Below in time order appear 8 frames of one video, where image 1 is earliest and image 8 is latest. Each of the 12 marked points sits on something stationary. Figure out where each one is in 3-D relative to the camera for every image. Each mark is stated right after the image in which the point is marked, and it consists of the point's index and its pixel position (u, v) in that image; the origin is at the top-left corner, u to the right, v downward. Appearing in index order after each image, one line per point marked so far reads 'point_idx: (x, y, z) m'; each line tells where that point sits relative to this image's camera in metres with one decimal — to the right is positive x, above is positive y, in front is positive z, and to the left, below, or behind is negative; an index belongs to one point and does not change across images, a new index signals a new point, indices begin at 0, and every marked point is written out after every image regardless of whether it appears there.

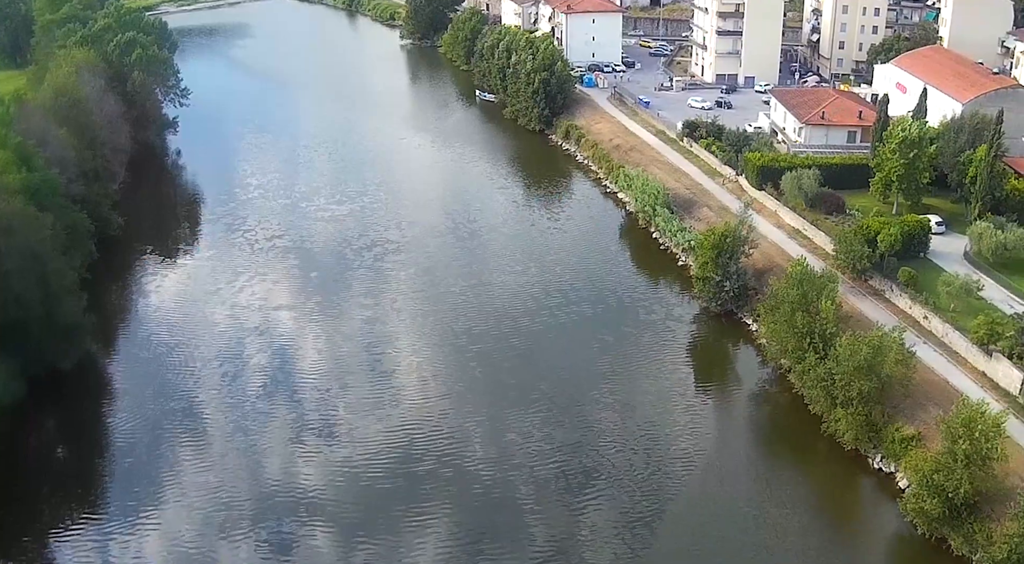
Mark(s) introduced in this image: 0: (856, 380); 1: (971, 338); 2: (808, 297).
0: (+6.4, -1.8, +17.3) m
1: (+9.4, -1.1, +19.0) m
2: (+6.1, -0.2, +19.5) m
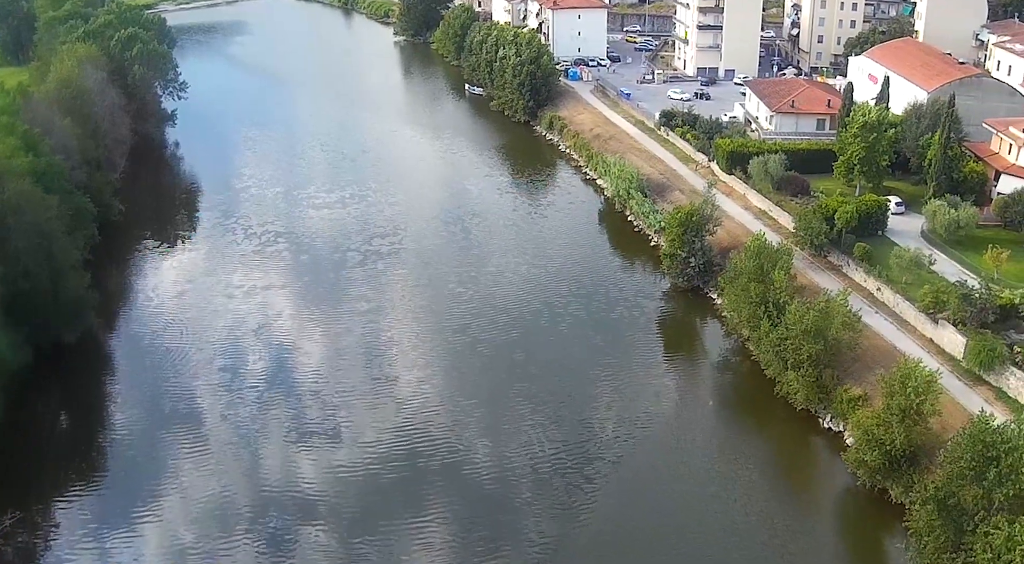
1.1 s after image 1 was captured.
0: (+5.8, -1.2, +18.5) m
1: (+8.8, -0.5, +20.2) m
2: (+5.5, +0.4, +20.7) m
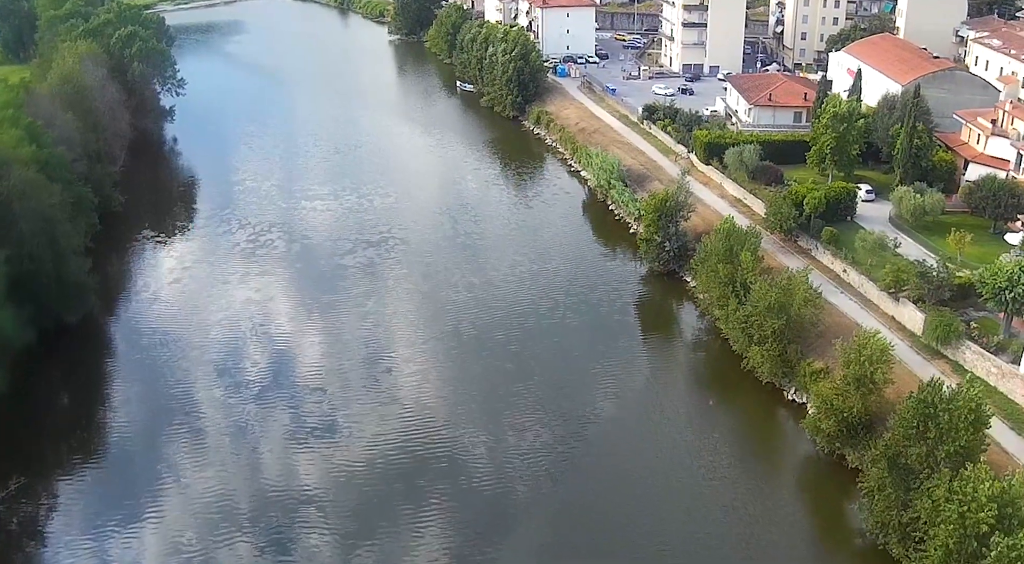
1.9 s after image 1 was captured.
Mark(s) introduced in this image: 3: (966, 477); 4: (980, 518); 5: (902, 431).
0: (+5.4, -0.7, +19.5) m
1: (+8.4, -0.1, +21.2) m
2: (+5.1, +0.8, +21.7) m
3: (+6.9, -2.9, +14.2) m
4: (+6.9, -3.2, +13.6) m
5: (+6.6, -2.5, +15.8) m
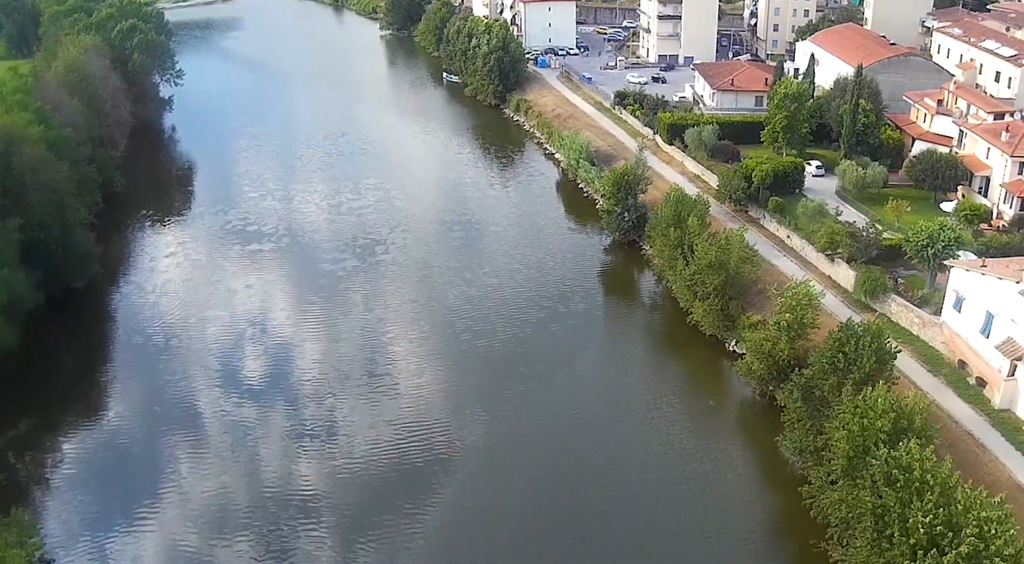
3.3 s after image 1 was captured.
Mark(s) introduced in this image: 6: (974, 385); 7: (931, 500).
0: (+4.6, +0.2, +21.3) m
1: (+7.5, +0.9, +23.0) m
2: (+4.2, +1.7, +23.5) m
3: (+6.1, -2.0, +16.0) m
4: (+6.0, -2.3, +15.5) m
5: (+5.8, -1.6, +17.7) m
6: (+9.5, -2.1, +19.2) m
7: (+6.2, -3.1, +13.8) m
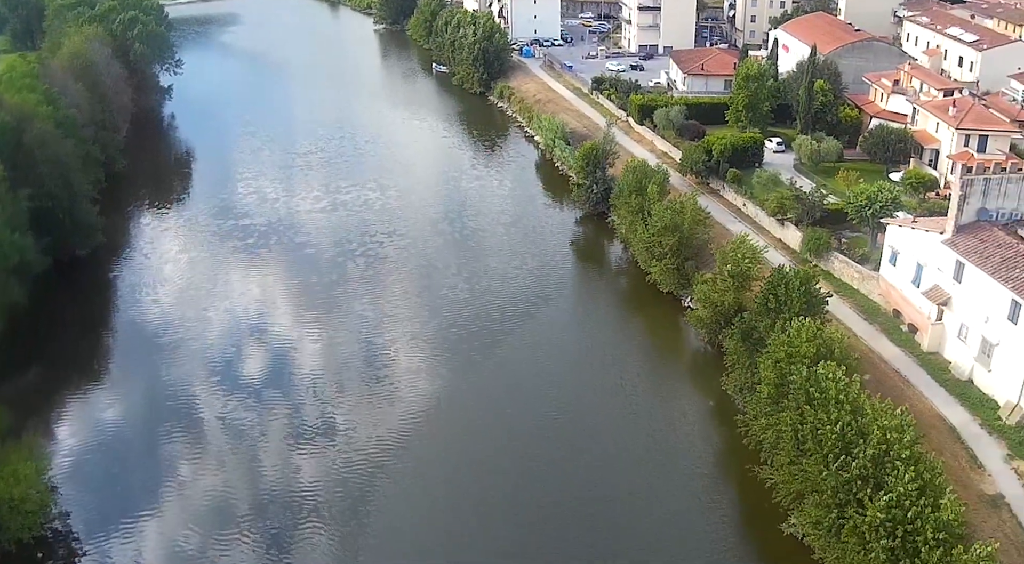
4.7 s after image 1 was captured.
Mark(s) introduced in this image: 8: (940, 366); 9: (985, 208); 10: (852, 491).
0: (+3.8, +1.1, +23.0) m
1: (+6.8, +1.8, +24.6) m
2: (+3.5, +2.7, +25.2) m
3: (+5.3, -1.0, +17.6) m
4: (+5.3, -1.3, +17.1) m
5: (+5.0, -0.6, +19.3) m
6: (+8.8, -1.1, +20.8) m
7: (+5.5, -2.1, +15.5) m
8: (+9.1, -1.8, +19.7) m
9: (+10.0, +1.6, +19.7) m
10: (+5.3, -3.2, +14.5) m
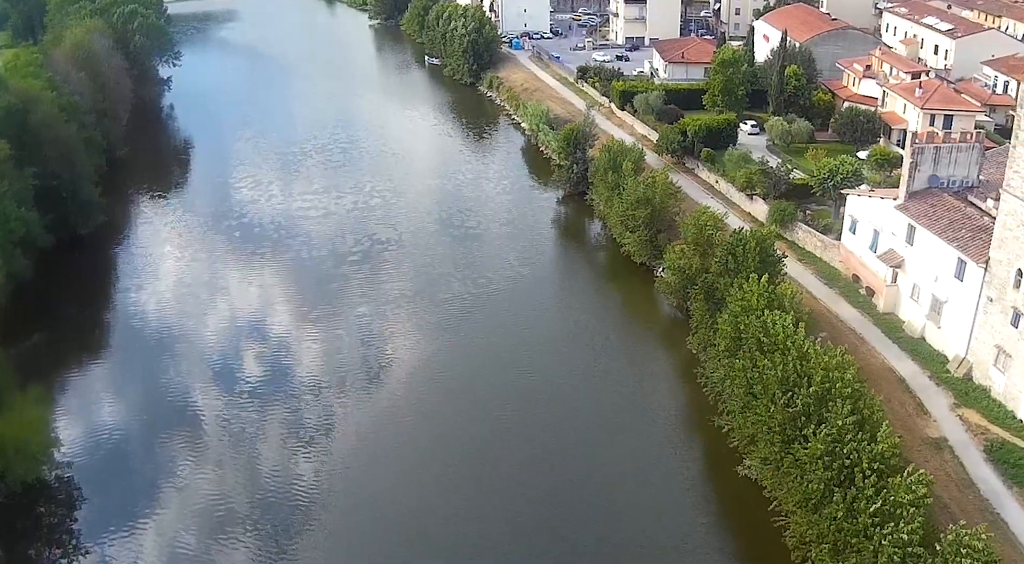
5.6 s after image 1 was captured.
0: (+3.3, +1.9, +24.2) m
1: (+6.3, +2.6, +25.8) m
2: (+3.0, +3.4, +26.3) m
3: (+4.8, -0.2, +18.8) m
4: (+4.8, -0.5, +18.2) m
5: (+4.5, +0.2, +20.4) m
6: (+8.3, -0.3, +21.9) m
7: (+4.9, -1.3, +16.6) m
8: (+8.5, -1.0, +20.8) m
9: (+9.5, +2.4, +20.9) m
10: (+4.8, -2.4, +15.6) m
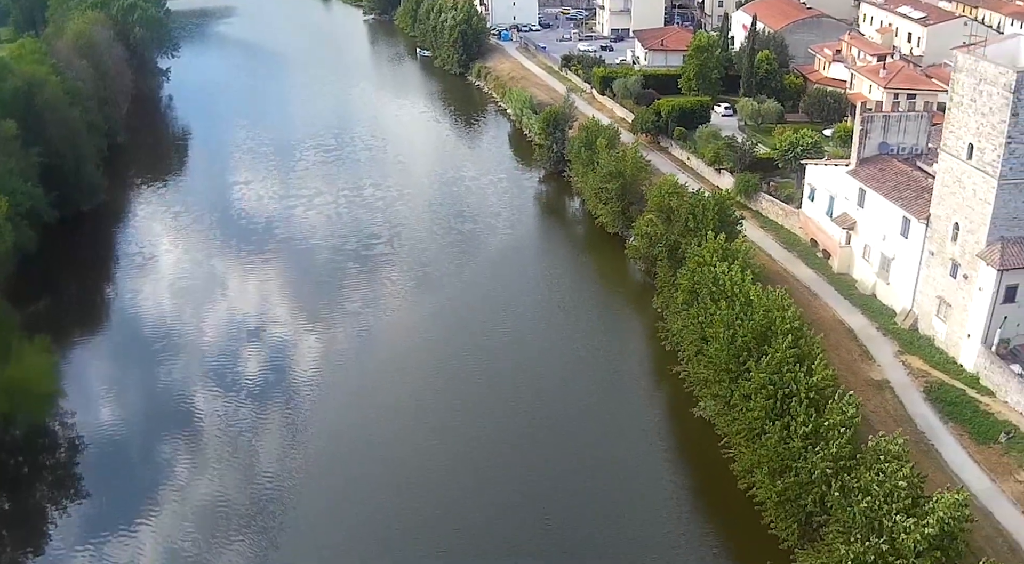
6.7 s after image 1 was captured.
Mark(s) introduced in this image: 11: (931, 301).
0: (+2.7, +2.8, +25.5) m
1: (+5.7, +3.5, +27.1) m
2: (+2.4, +4.3, +27.7) m
3: (+4.2, +0.7, +20.1) m
4: (+4.2, +0.4, +19.5) m
5: (+3.9, +1.1, +21.8) m
6: (+7.7, +0.6, +23.2) m
7: (+4.3, -0.4, +17.9) m
8: (+8.0, 0.0, +22.1) m
9: (+8.9, +3.4, +22.2) m
10: (+4.2, -1.5, +16.9) m
11: (+8.9, -0.4, +19.7) m
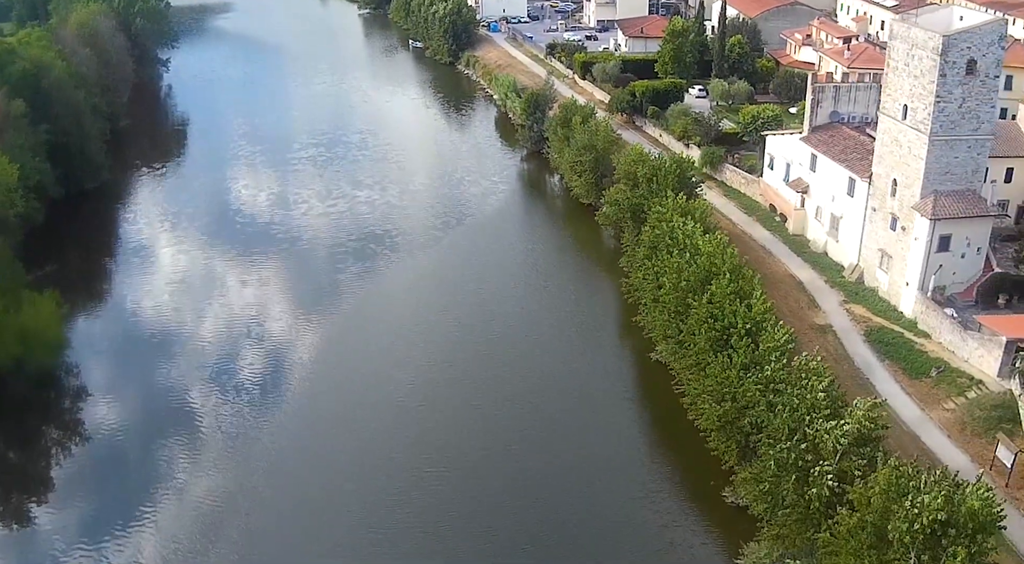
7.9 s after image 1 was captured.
0: (+2.1, +3.7, +27.0) m
1: (+5.1, +4.5, +28.6) m
2: (+1.8, +5.2, +29.2) m
3: (+3.6, +1.8, +21.6) m
4: (+3.5, +1.4, +21.0) m
5: (+3.3, +2.1, +23.3) m
6: (+7.1, +1.6, +24.7) m
7: (+3.7, +0.6, +19.4) m
8: (+7.3, +1.0, +23.6) m
9: (+8.3, +4.4, +23.7) m
10: (+3.6, -0.4, +18.4) m
11: (+8.2, +0.6, +21.2) m
